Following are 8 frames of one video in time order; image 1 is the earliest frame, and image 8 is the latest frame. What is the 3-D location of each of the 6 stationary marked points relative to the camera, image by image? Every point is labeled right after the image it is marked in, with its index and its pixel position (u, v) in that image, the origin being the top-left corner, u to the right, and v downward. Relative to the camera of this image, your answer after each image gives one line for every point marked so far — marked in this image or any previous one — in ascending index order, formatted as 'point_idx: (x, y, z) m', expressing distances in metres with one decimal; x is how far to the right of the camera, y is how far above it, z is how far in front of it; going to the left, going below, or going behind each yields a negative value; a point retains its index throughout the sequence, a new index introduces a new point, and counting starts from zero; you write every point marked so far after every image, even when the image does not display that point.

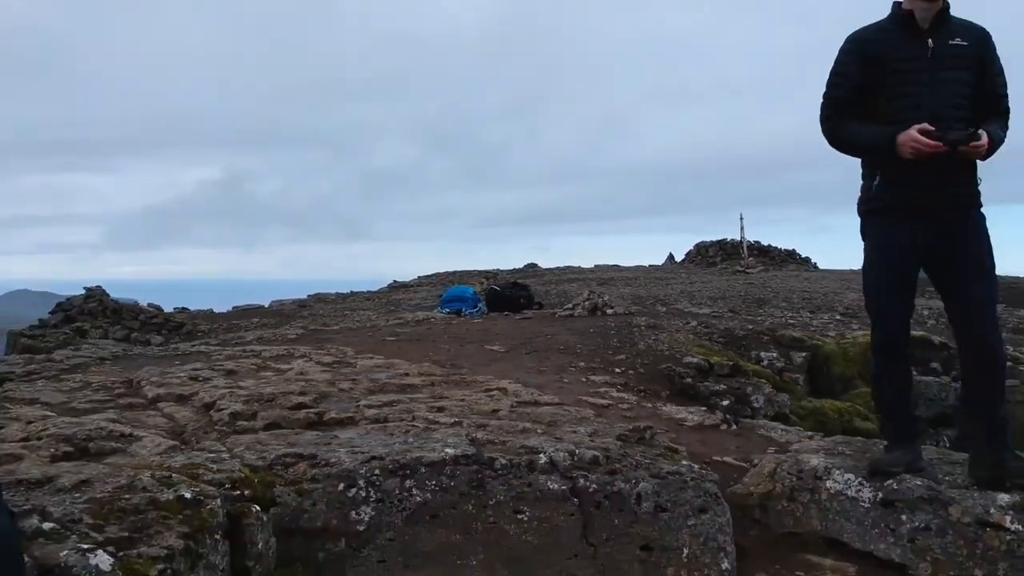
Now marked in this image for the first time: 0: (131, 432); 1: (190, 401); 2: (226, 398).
0: (-1.8, -0.7, +3.6) m
1: (-1.9, -0.7, +4.5) m
2: (-1.7, -0.6, +4.4) m
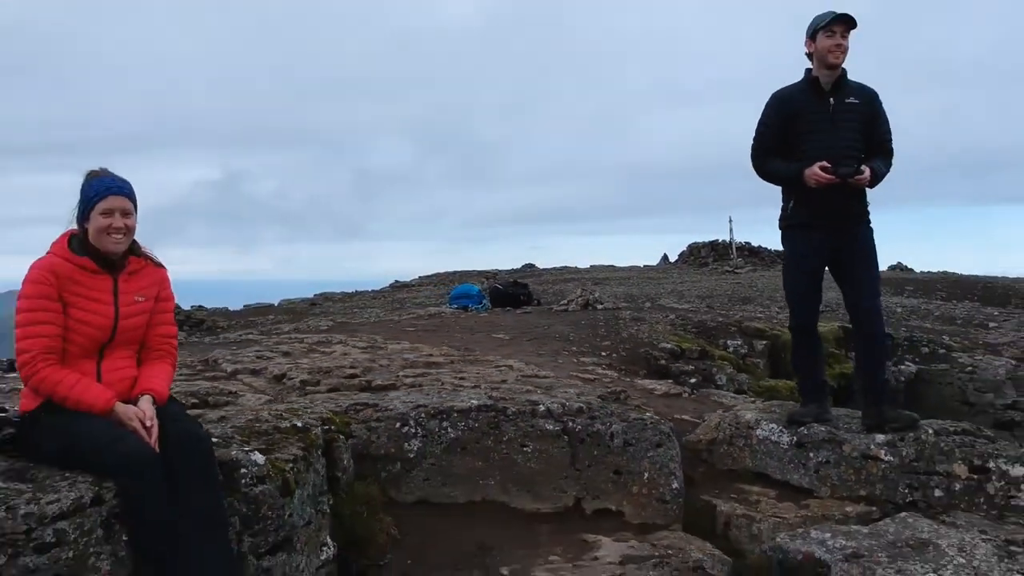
0: (-1.8, -0.7, +4.8) m
1: (-1.9, -0.6, +5.7) m
2: (-1.6, -0.6, +5.6) m
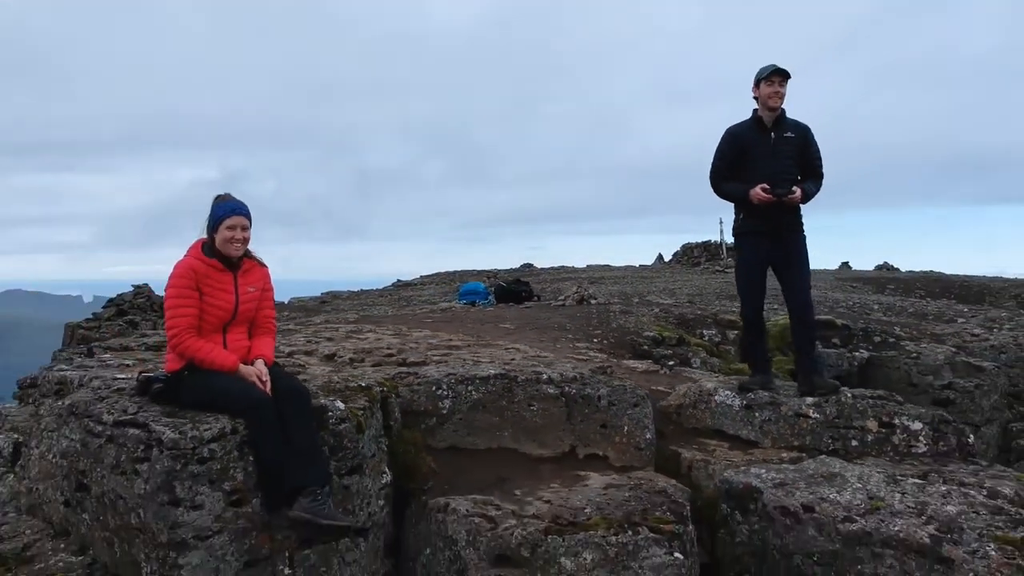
0: (-1.7, -0.6, +6.1) m
1: (-1.8, -0.6, +6.9) m
2: (-1.6, -0.6, +6.9) m
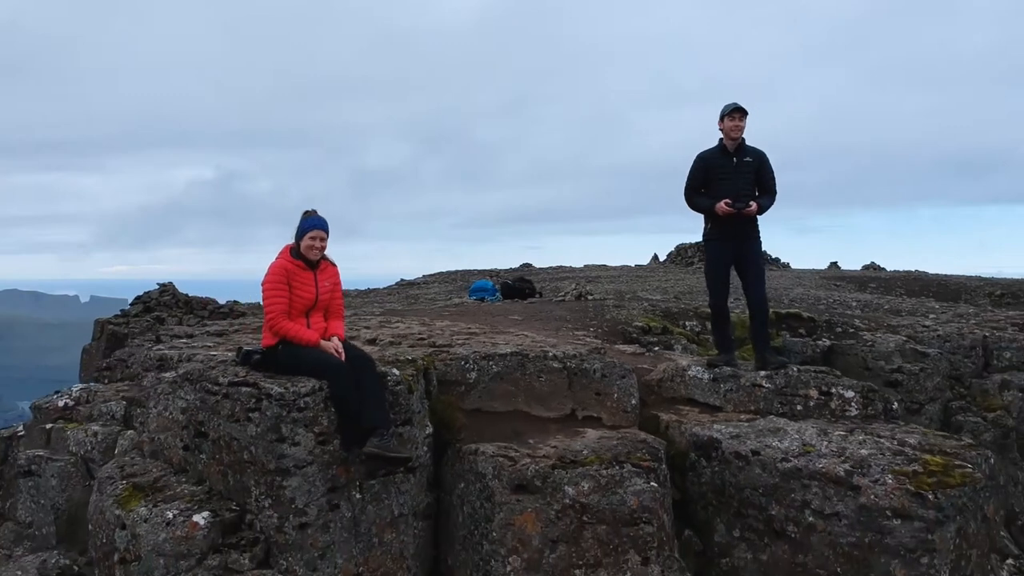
0: (-1.6, -0.6, +7.5) m
1: (-1.7, -0.5, +8.3) m
2: (-1.5, -0.5, +8.3) m
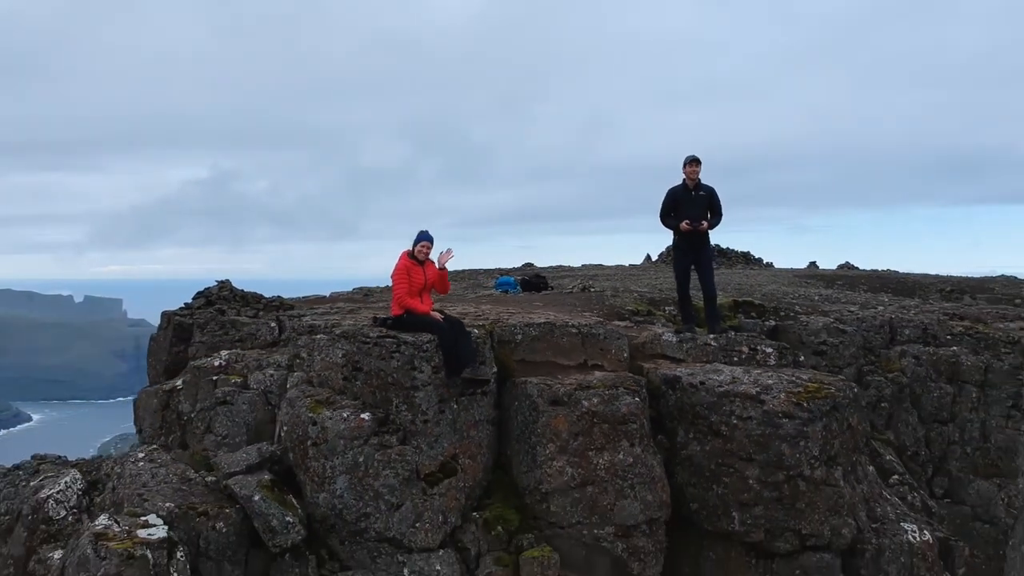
0: (-1.1, -0.4, +11.0) m
1: (-1.2, -0.4, +11.9) m
2: (-1.0, -0.4, +11.8) m
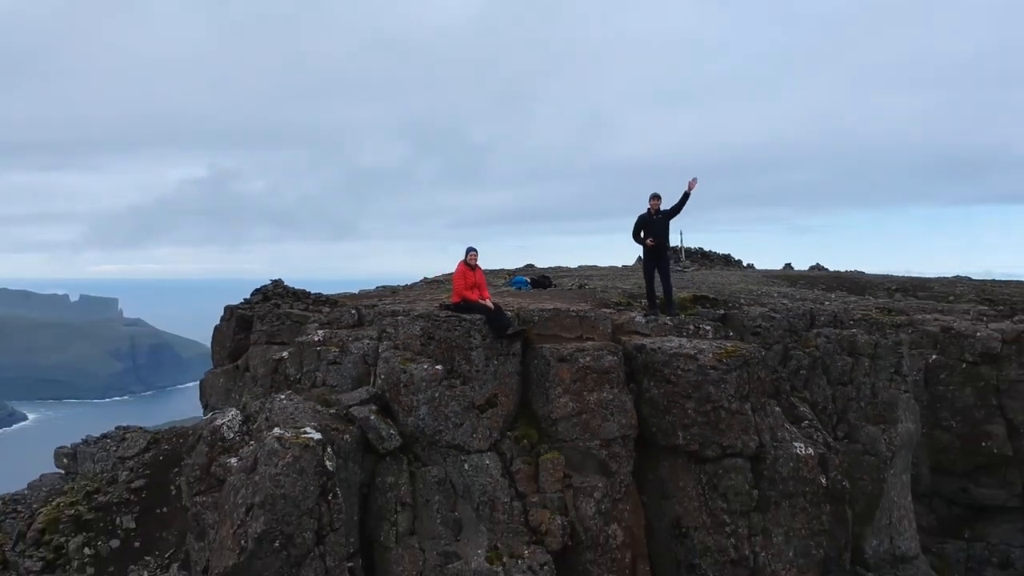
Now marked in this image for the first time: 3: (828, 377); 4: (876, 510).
0: (-0.7, -0.4, +15.9) m
1: (-0.8, -0.4, +16.8) m
2: (-0.6, -0.3, +16.7) m
3: (+7.8, -2.2, +18.6) m
4: (+8.5, -5.2, +17.6) m
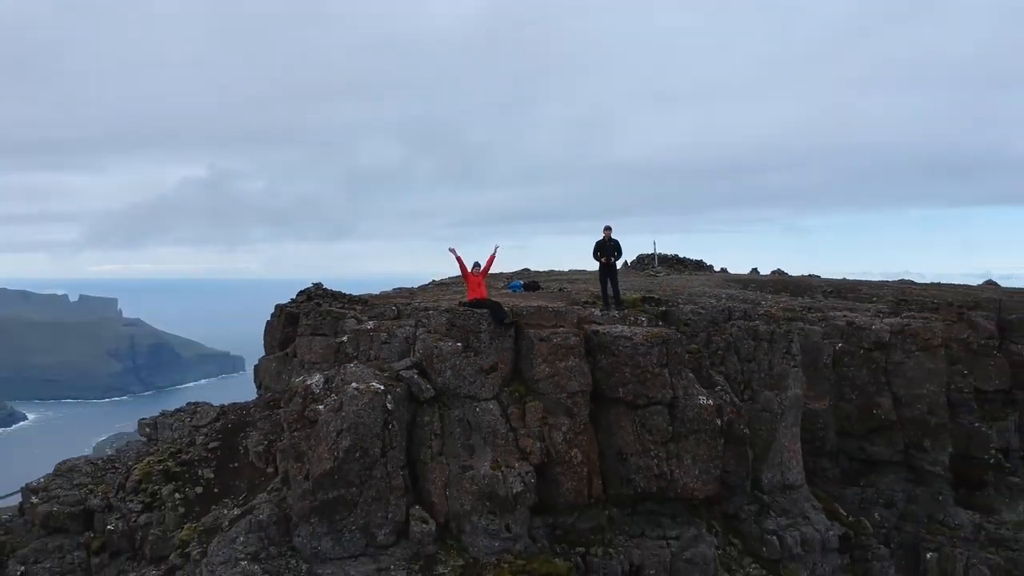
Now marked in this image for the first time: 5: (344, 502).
0: (-0.9, -0.5, +22.9) m
1: (-1.0, -0.5, +23.7) m
2: (-0.7, -0.4, +23.7) m
3: (+7.6, -2.3, +25.6) m
4: (+8.4, -5.3, +24.6) m
5: (-4.2, -5.4, +19.2) m
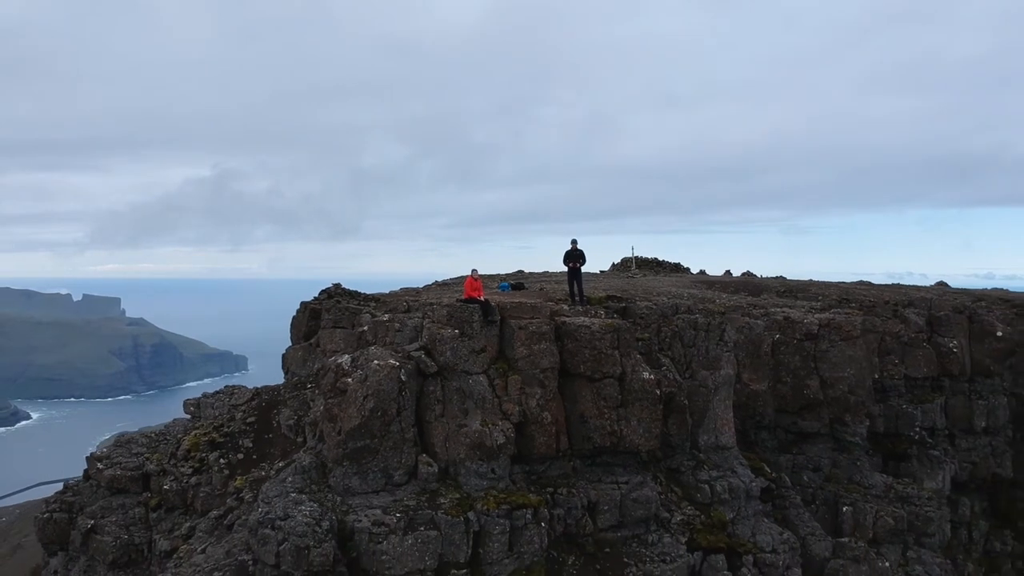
0: (-1.4, -0.5, +29.0) m
1: (-1.5, -0.4, +29.9) m
2: (-1.3, -0.4, +29.8) m
3: (+7.1, -2.3, +31.7) m
4: (+7.9, -5.3, +30.7) m
5: (-4.8, -5.4, +25.4) m
